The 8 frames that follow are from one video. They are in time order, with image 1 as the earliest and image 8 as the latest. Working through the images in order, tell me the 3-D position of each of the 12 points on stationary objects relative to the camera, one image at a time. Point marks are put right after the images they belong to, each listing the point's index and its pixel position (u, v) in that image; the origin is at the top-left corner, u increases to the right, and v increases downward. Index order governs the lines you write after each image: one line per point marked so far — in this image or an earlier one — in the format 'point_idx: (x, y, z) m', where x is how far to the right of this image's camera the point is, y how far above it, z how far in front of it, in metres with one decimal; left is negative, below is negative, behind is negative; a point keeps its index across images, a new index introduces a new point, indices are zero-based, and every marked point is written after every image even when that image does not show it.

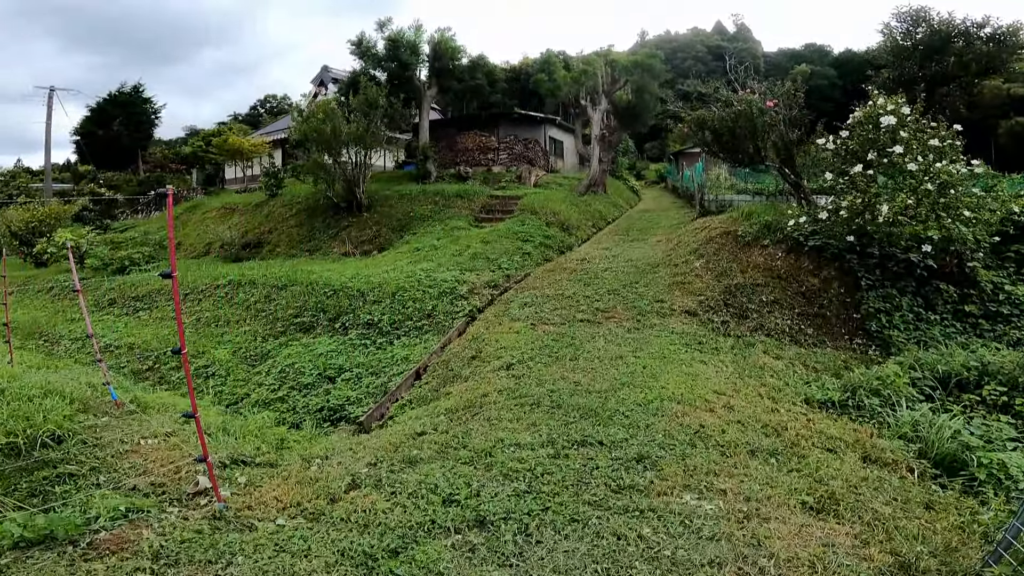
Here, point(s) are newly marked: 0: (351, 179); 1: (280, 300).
0: (-4.3, +2.8, +14.6) m
1: (-4.1, -0.2, +9.7) m
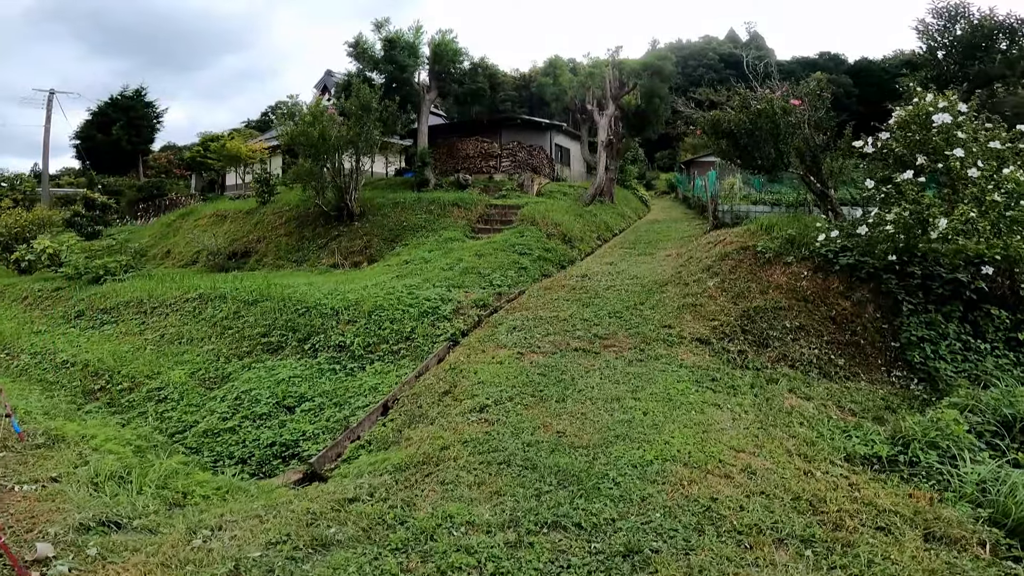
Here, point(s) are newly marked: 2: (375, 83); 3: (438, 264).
0: (-4.3, +2.5, +13.8) m
1: (-4.2, -0.5, +8.8) m
2: (-4.1, +6.0, +16.2) m
3: (-1.4, +0.5, +10.3) m
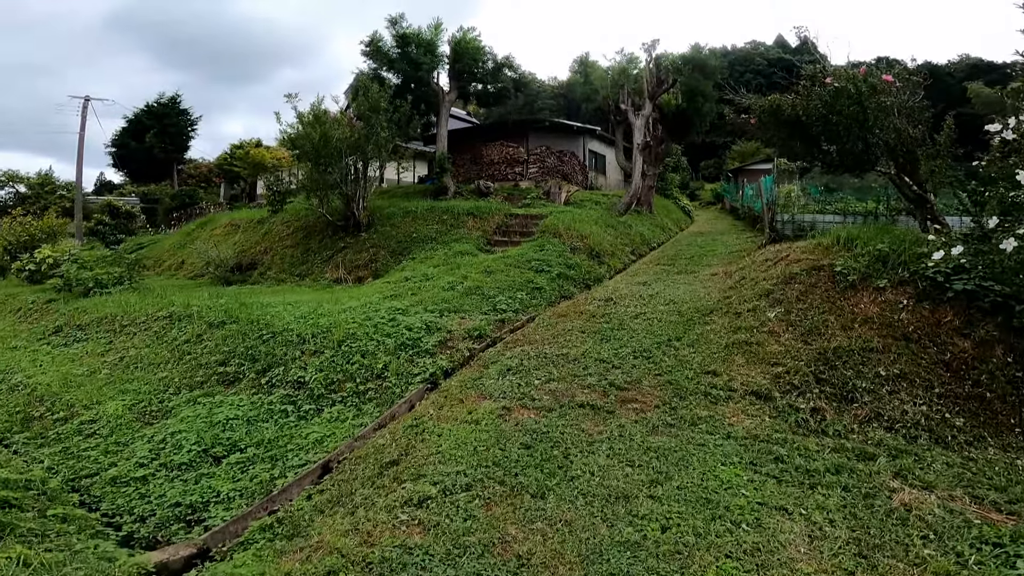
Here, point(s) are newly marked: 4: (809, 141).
0: (-3.8, +2.1, +12.6) m
1: (-4.2, -0.7, +7.5) m
2: (-3.3, +5.5, +15.0) m
3: (-1.2, +0.1, +8.8) m
4: (+4.3, +2.1, +7.8) m
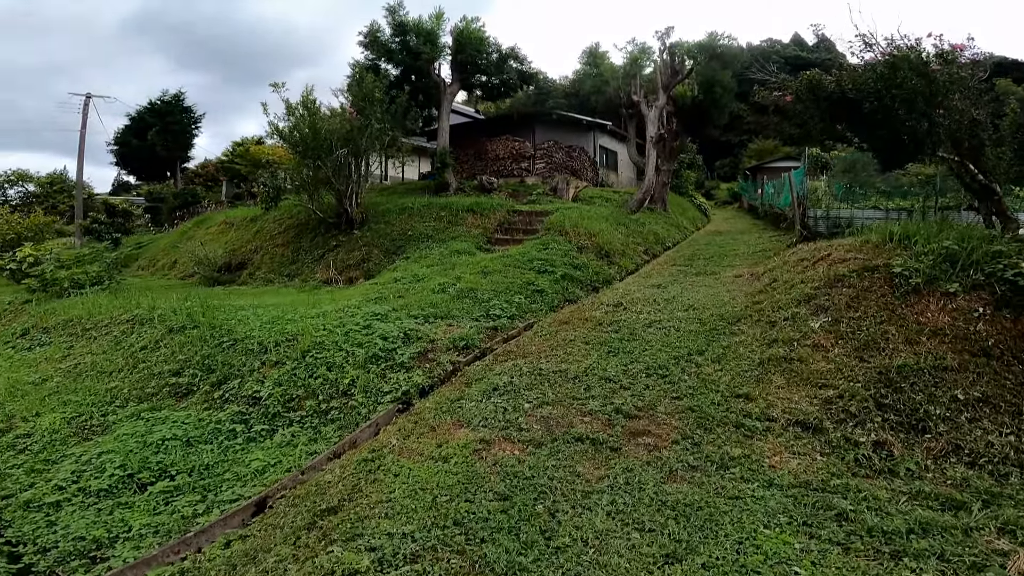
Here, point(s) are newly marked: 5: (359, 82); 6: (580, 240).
0: (-3.7, +2.0, +11.8) m
1: (-4.2, -0.7, +6.7) m
2: (-3.2, +5.5, +14.2) m
3: (-1.2, +0.1, +7.9) m
4: (+4.2, +2.0, +6.7) m
5: (-3.4, +4.6, +12.3) m
6: (+1.2, +0.8, +9.5) m
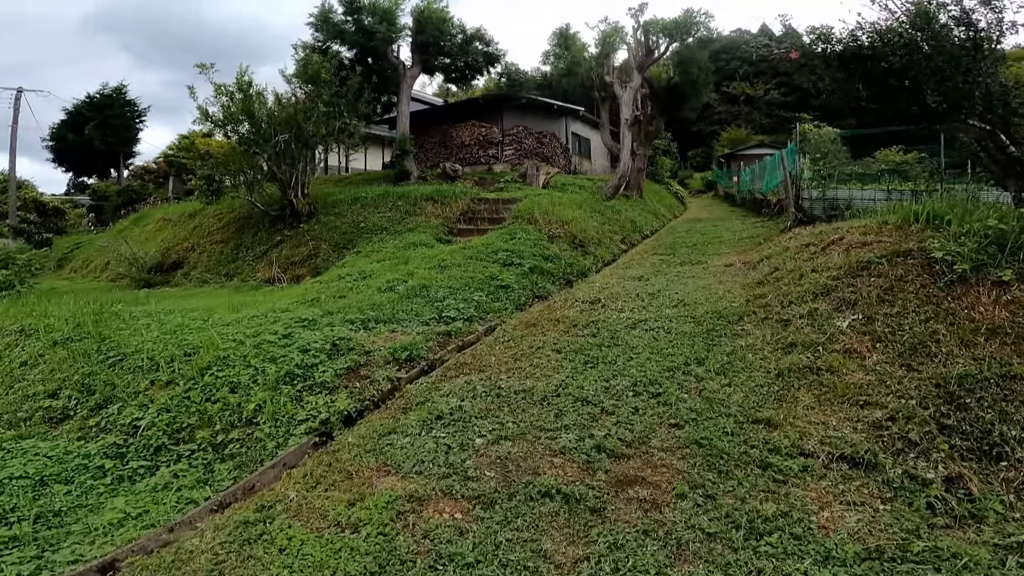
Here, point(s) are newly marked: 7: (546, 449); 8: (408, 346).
0: (-4.4, +2.1, +10.6) m
1: (-4.6, -0.8, +5.5) m
2: (-4.0, +5.5, +13.0) m
3: (-1.7, +0.1, +6.8) m
4: (+3.7, +2.1, +5.9) m
5: (-4.2, +4.6, +11.1) m
6: (+0.6, +0.9, +8.5) m
7: (+0.2, -0.9, +3.0) m
8: (-0.9, -0.5, +4.7) m
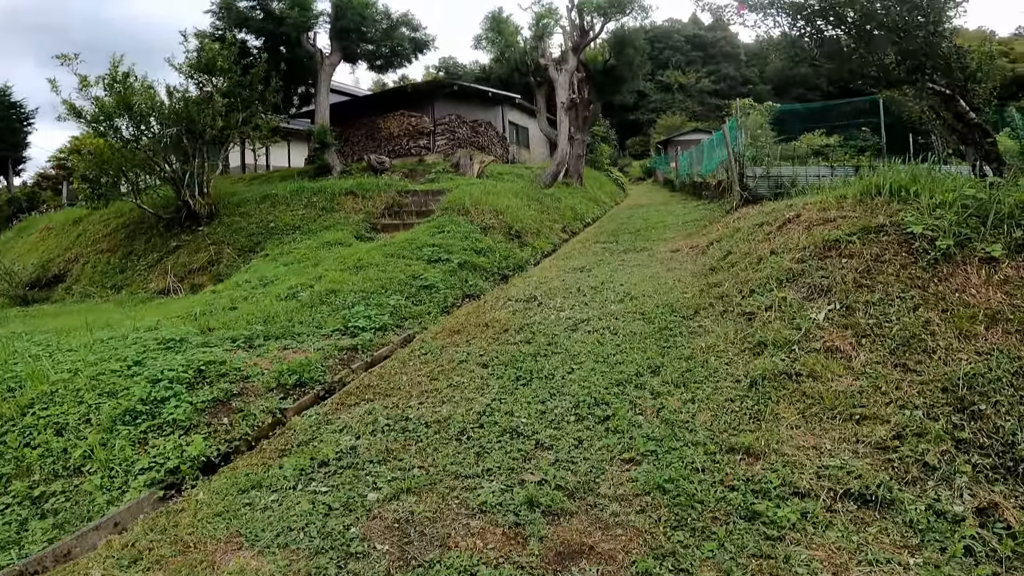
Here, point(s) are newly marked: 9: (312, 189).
0: (-5.6, +1.9, +9.3) m
1: (-5.2, -1.0, +4.2) m
2: (-5.7, +5.4, +11.7) m
3: (-2.5, 0.0, +5.8) m
4: (+2.9, +2.3, +5.4) m
5: (-5.6, +4.5, +9.8) m
6: (-0.4, +1.0, +7.7) m
7: (-0.2, -0.9, +2.2) m
8: (-1.4, -0.5, +3.8) m
9: (-3.4, +1.7, +9.6) m
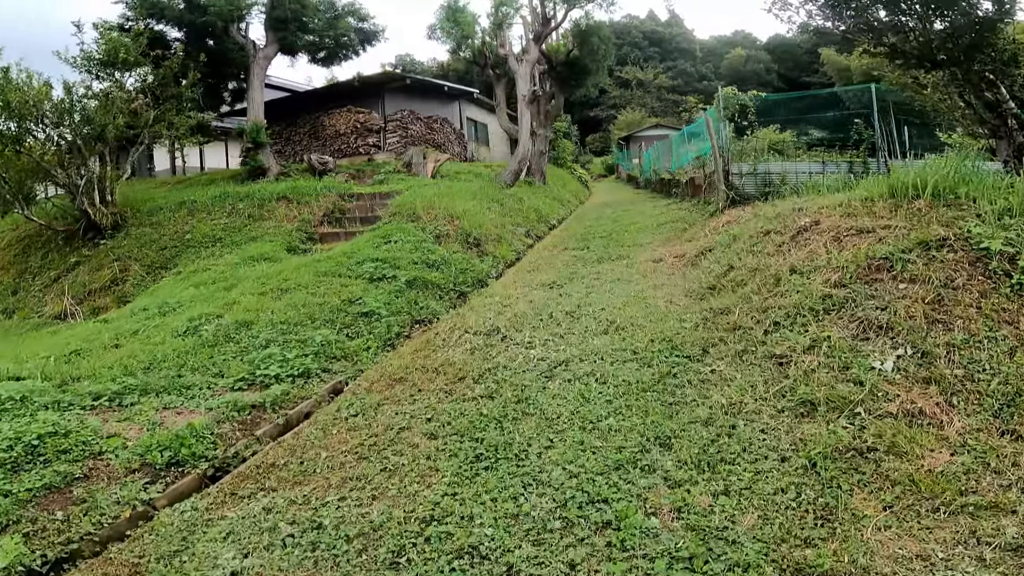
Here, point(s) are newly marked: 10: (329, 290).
0: (-6.2, +1.5, +8.0) m
1: (-5.5, -1.3, +3.0) m
2: (-6.6, +5.0, +10.3) m
3: (-2.8, -0.2, +4.7) m
4: (+2.5, +2.2, +4.7) m
5: (-6.3, +4.2, +8.5) m
6: (-0.9, +0.8, +6.7) m
7: (-0.3, -1.1, +1.3) m
8: (-1.6, -0.8, +2.8) m
9: (-4.1, +1.5, +8.4) m
10: (-1.6, 0.0, +4.9) m
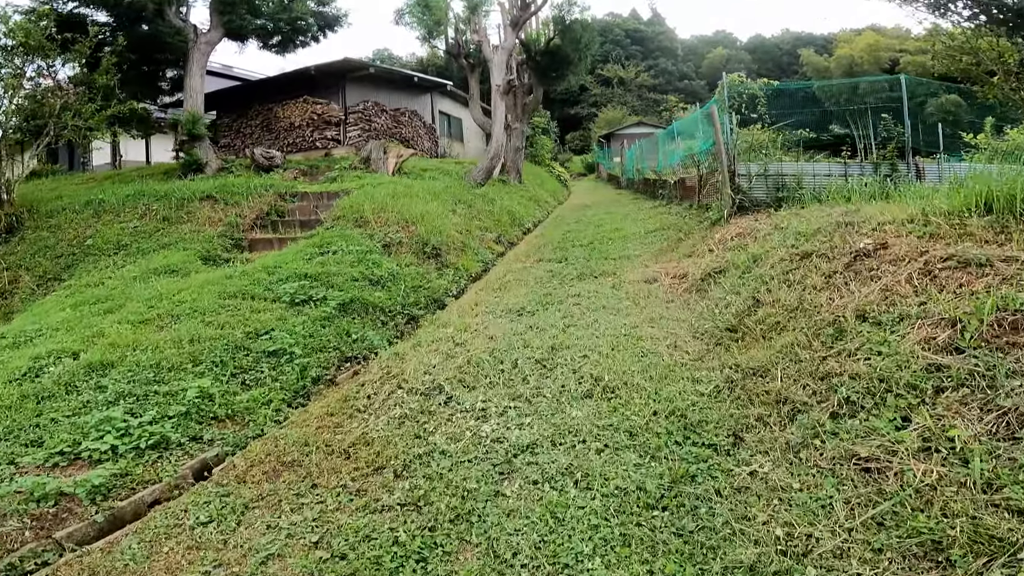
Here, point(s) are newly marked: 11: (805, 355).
0: (-6.6, +1.4, +6.7) m
1: (-5.7, -1.5, +1.8) m
2: (-7.0, +4.9, +9.1) m
3: (-3.1, -0.4, +3.6) m
4: (+2.2, +2.0, +3.7) m
5: (-6.7, +4.0, +7.2) m
6: (-1.3, +0.6, +5.7) m
7: (-0.5, -1.3, +0.3) m
8: (-1.9, -1.0, +1.7) m
9: (-4.5, +1.3, +7.3) m
10: (-1.9, -0.2, +3.8) m
11: (+1.2, -0.3, +2.2) m
